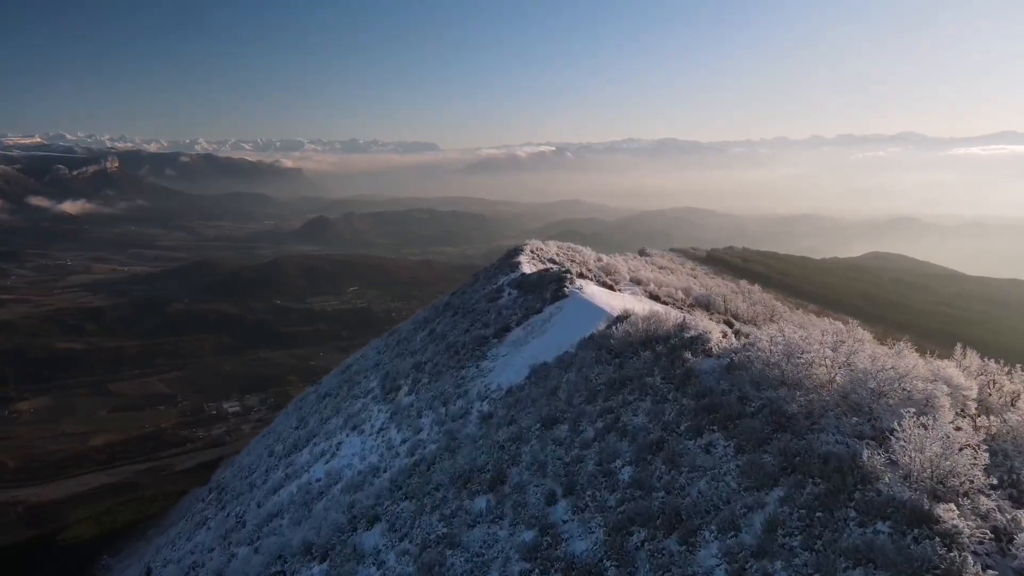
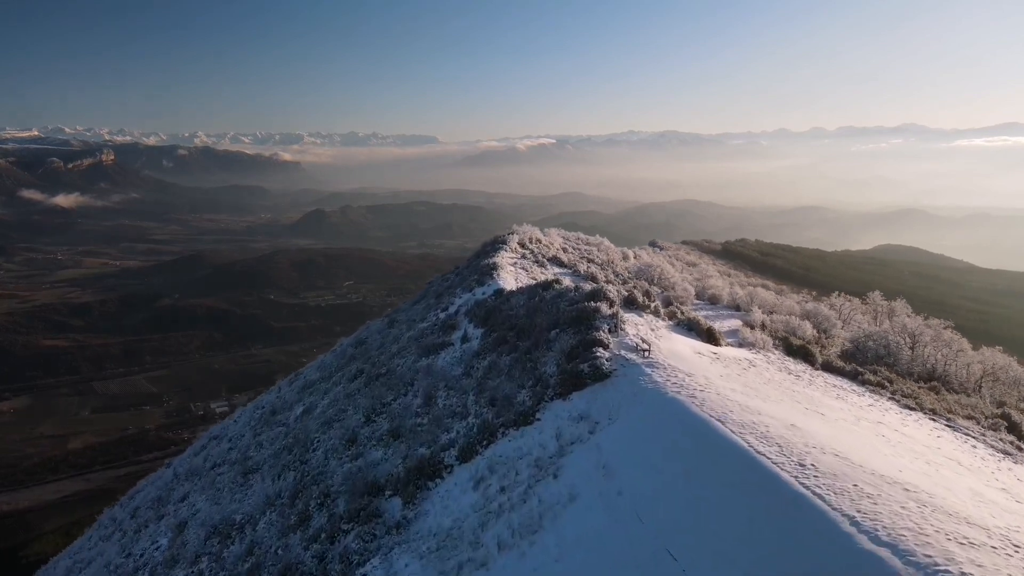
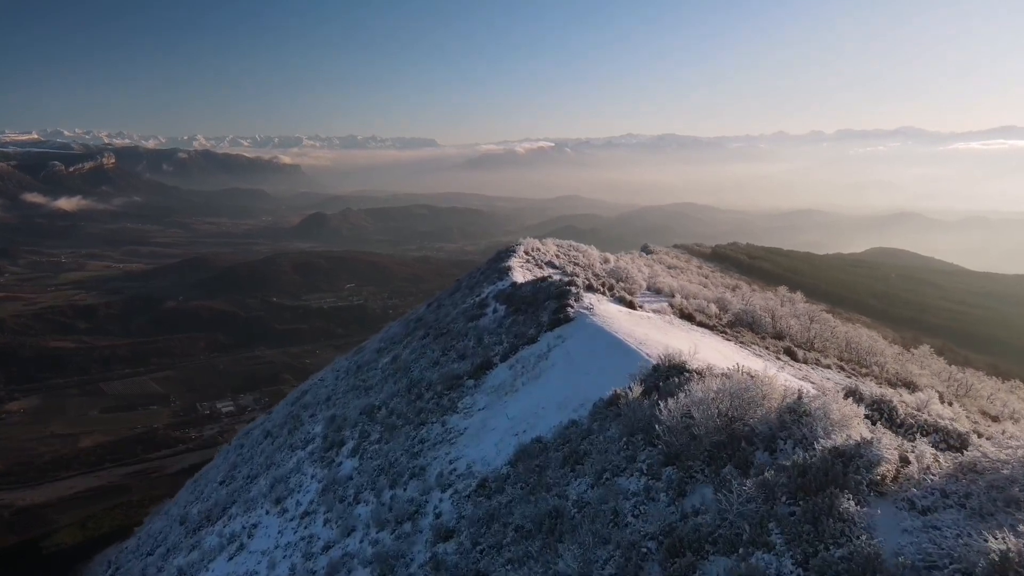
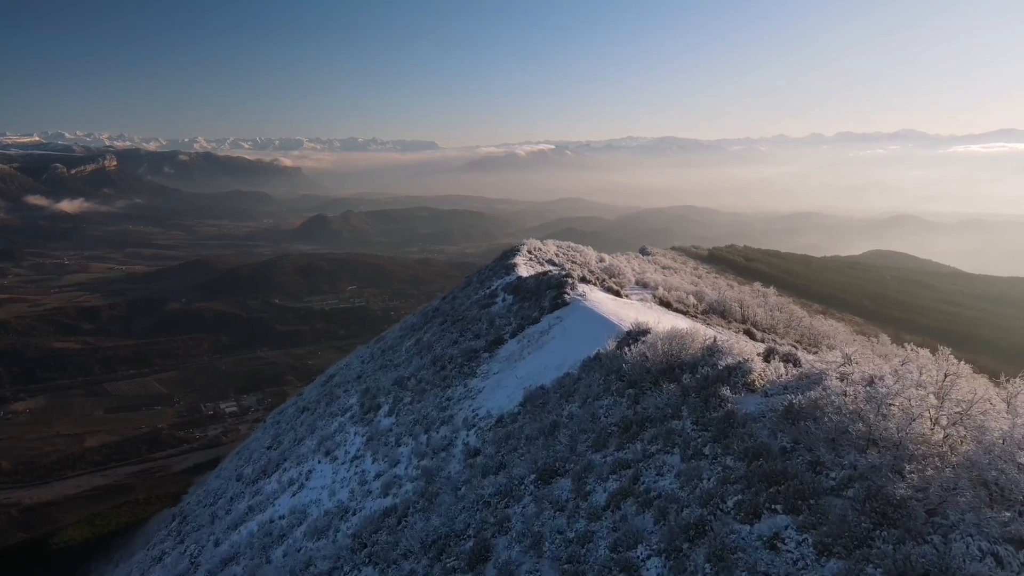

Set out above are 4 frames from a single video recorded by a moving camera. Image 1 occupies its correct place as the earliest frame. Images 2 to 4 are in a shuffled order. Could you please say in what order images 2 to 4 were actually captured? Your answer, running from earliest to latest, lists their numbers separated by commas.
4, 3, 2
